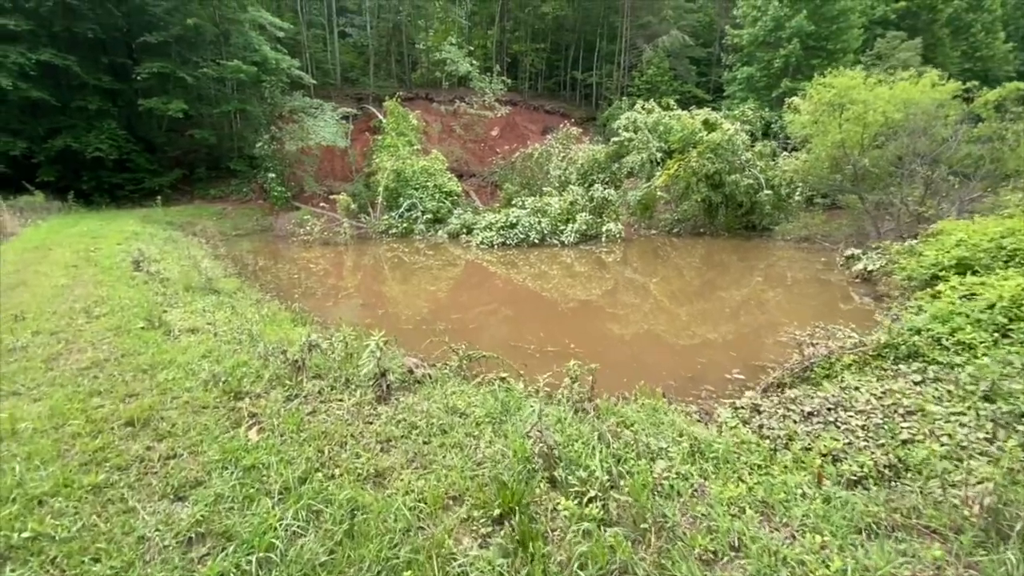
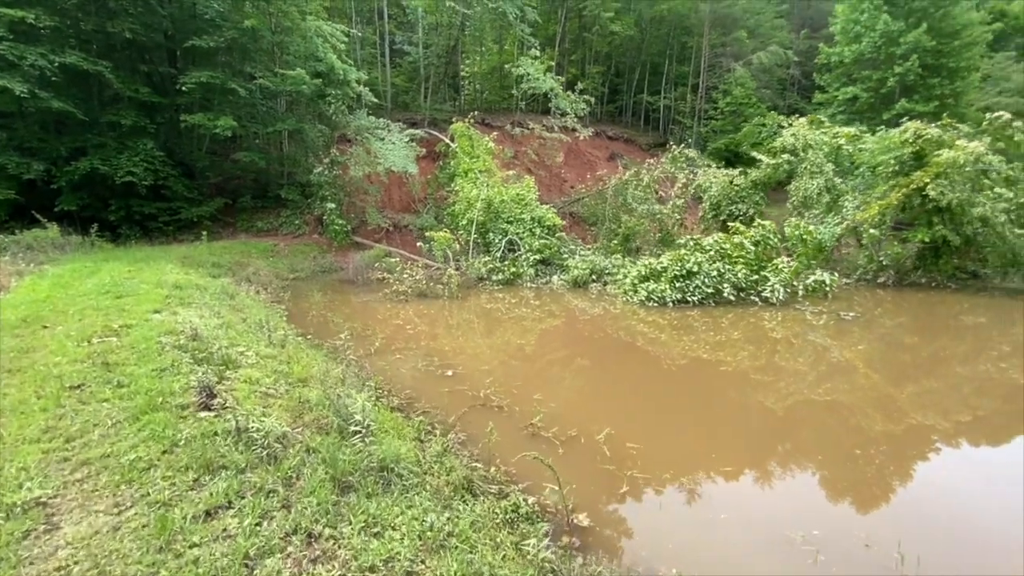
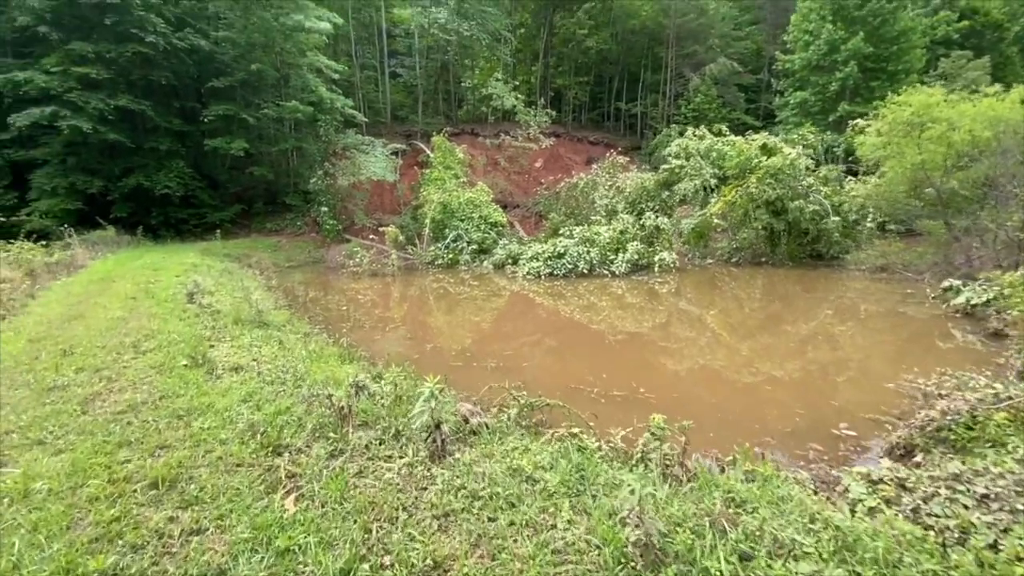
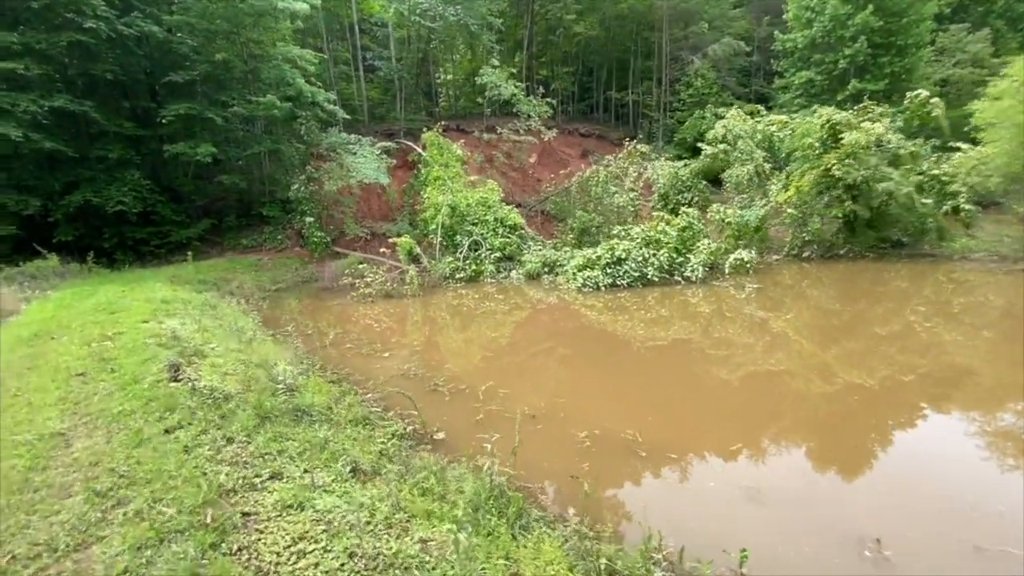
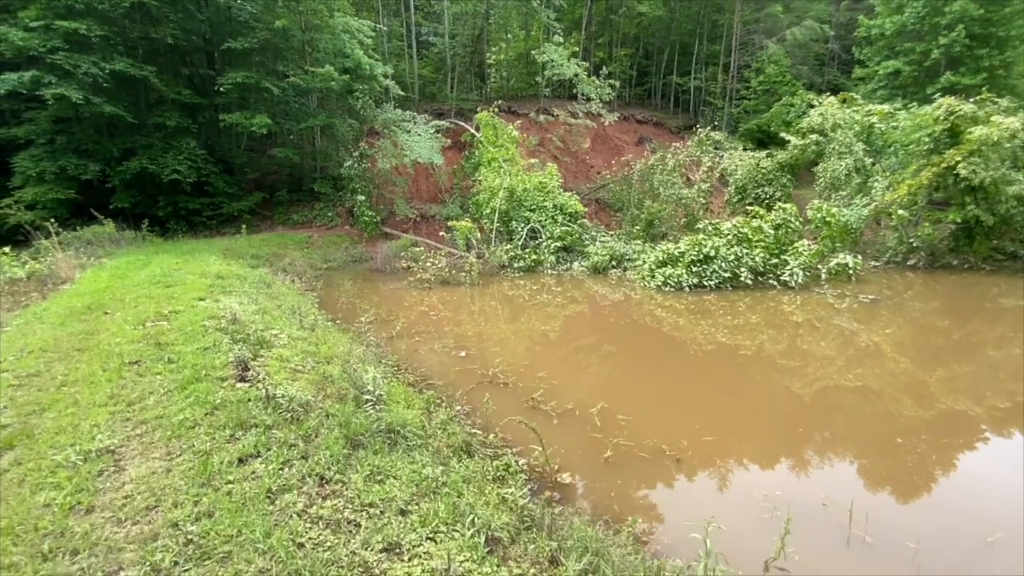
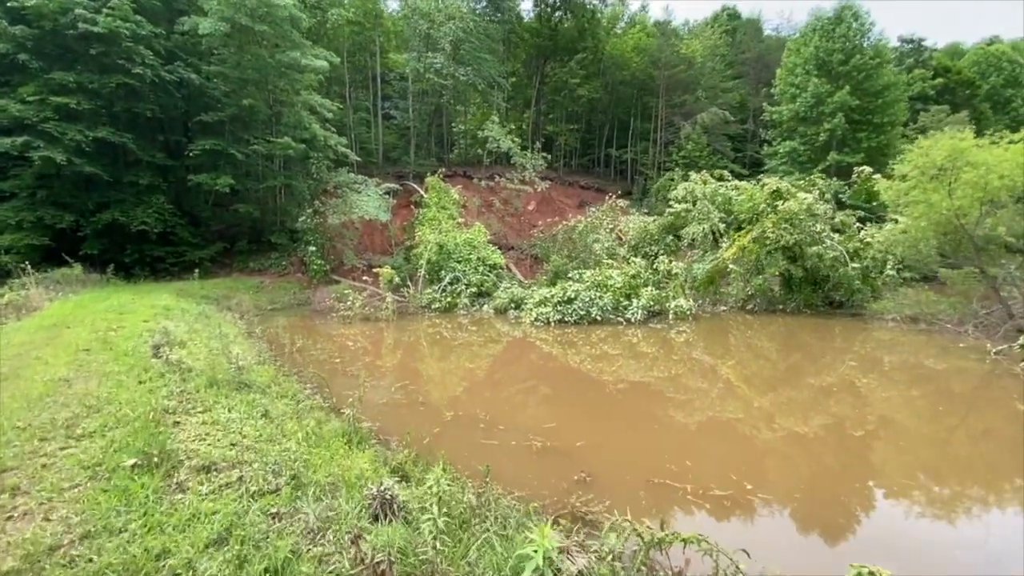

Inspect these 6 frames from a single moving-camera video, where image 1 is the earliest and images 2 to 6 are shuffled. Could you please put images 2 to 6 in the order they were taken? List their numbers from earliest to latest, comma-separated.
3, 6, 4, 5, 2
